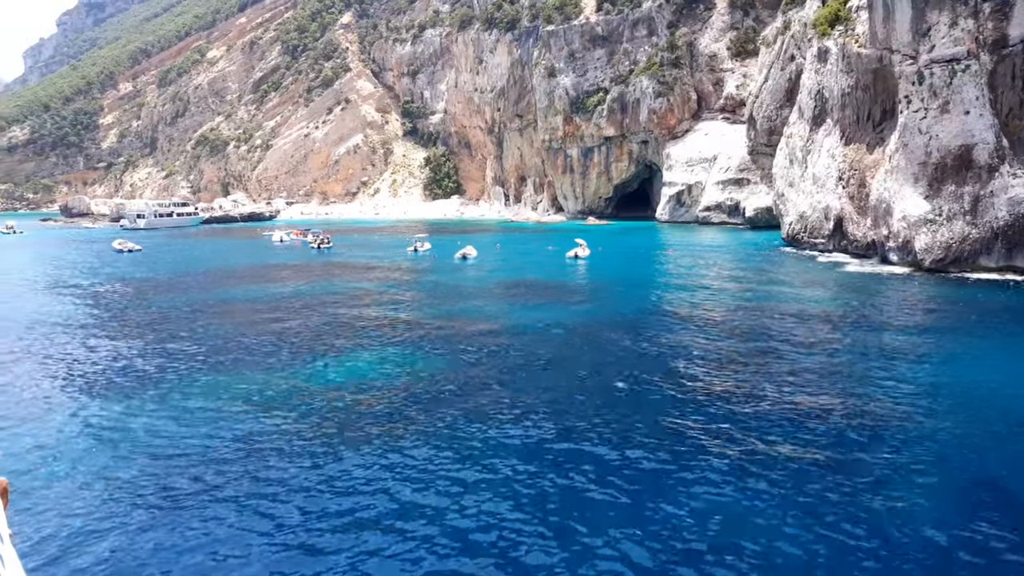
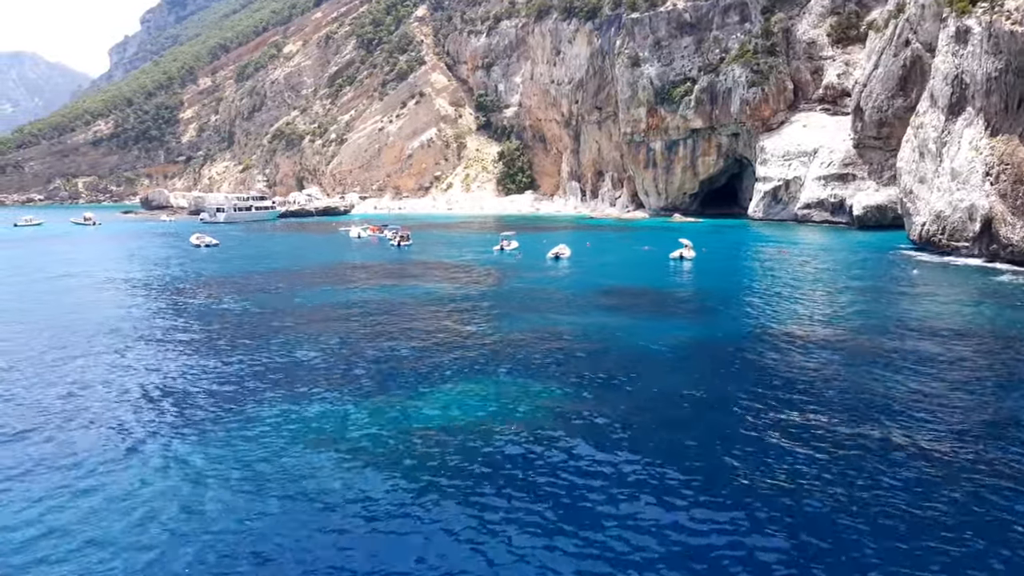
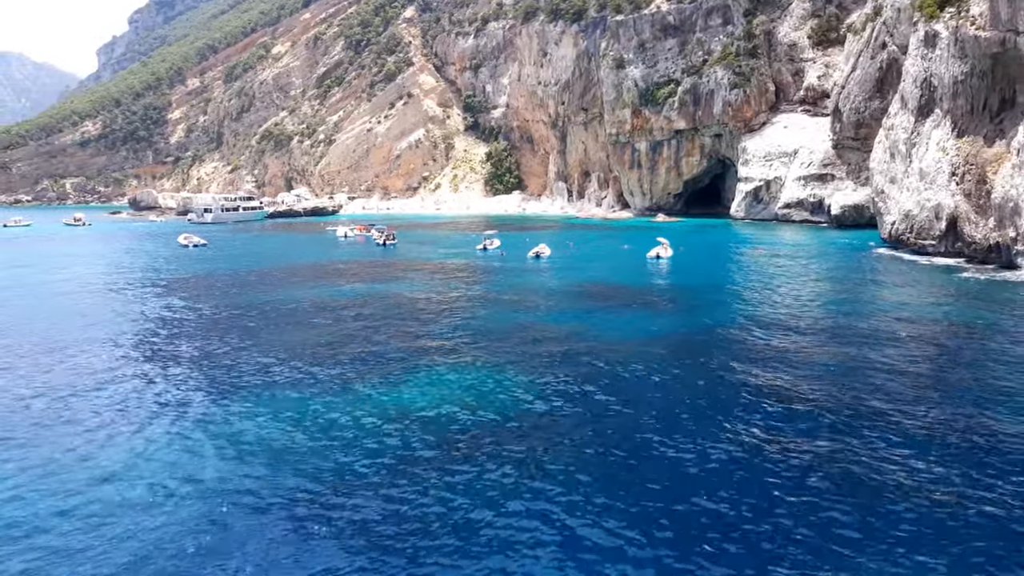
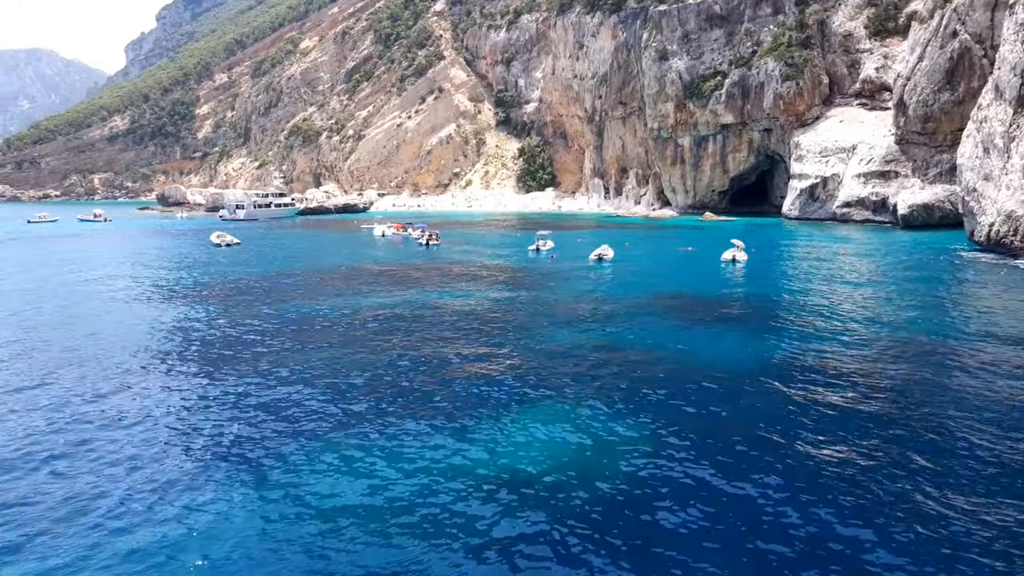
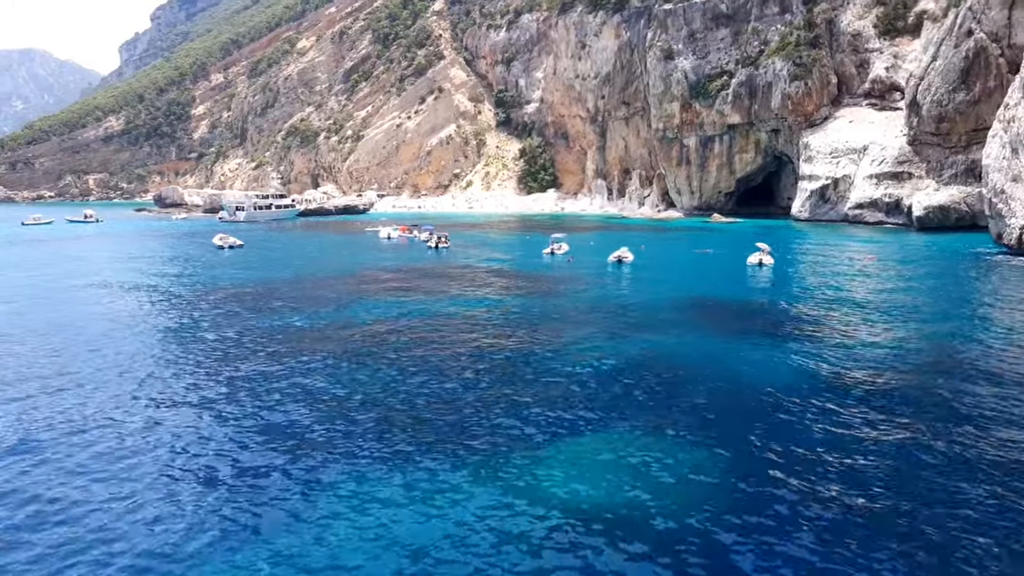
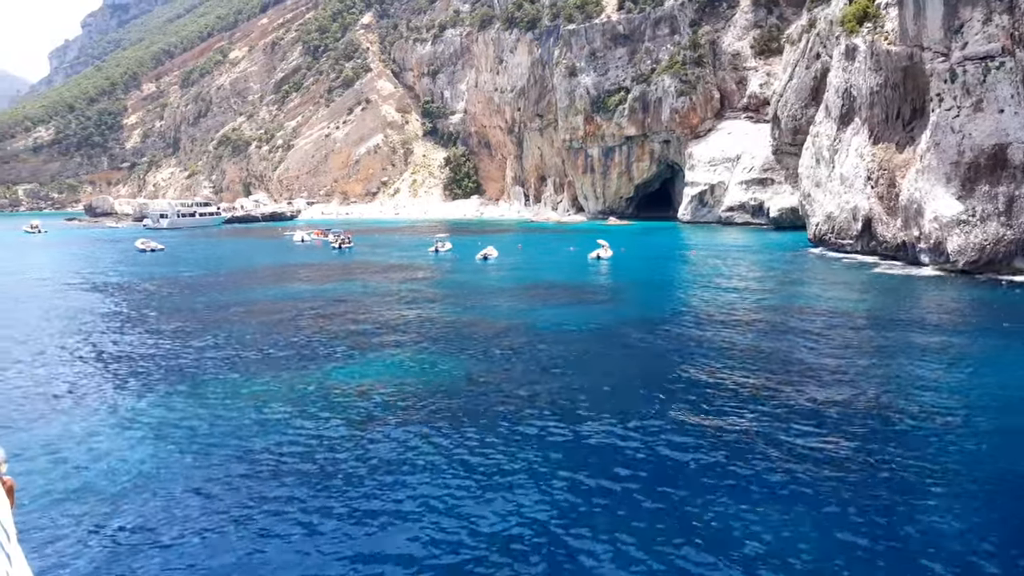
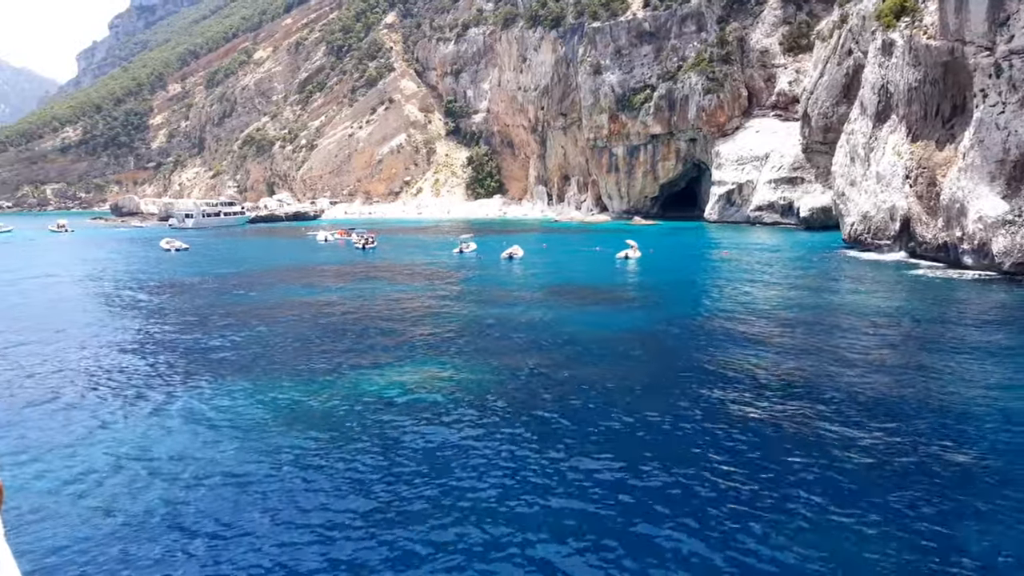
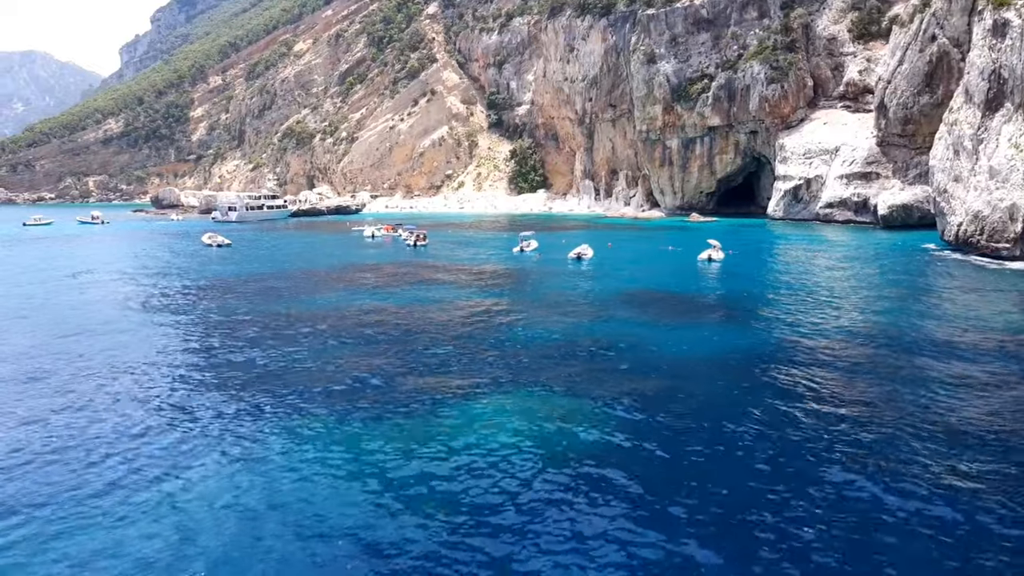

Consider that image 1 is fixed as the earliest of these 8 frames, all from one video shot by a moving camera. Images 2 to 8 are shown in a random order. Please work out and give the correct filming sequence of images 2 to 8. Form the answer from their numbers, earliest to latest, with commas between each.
6, 7, 3, 2, 8, 4, 5
